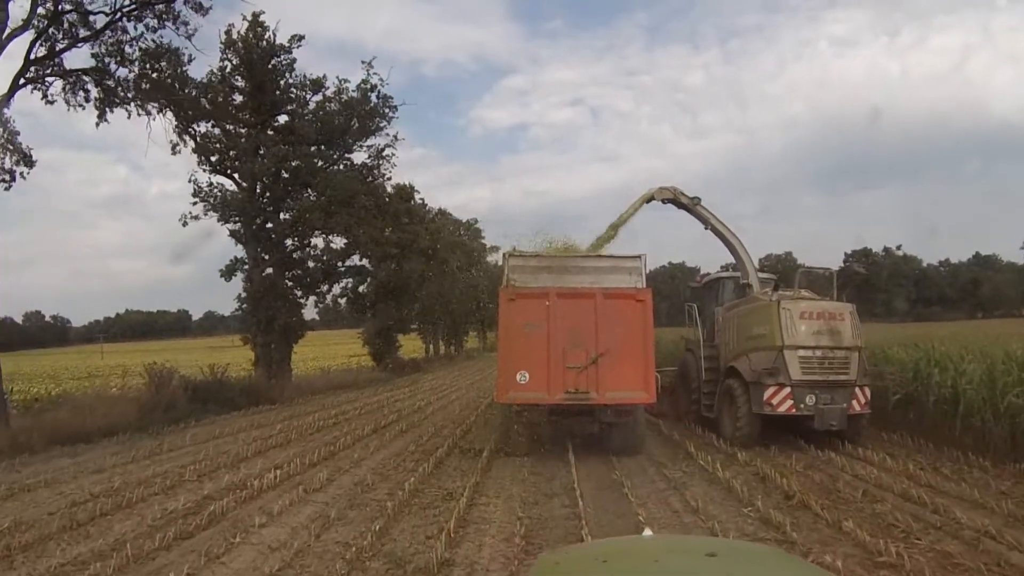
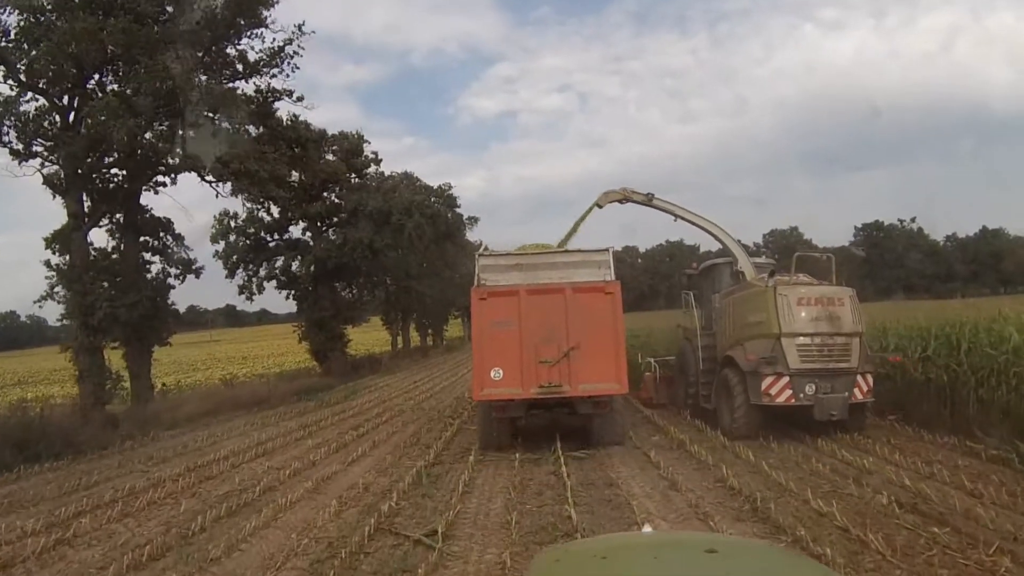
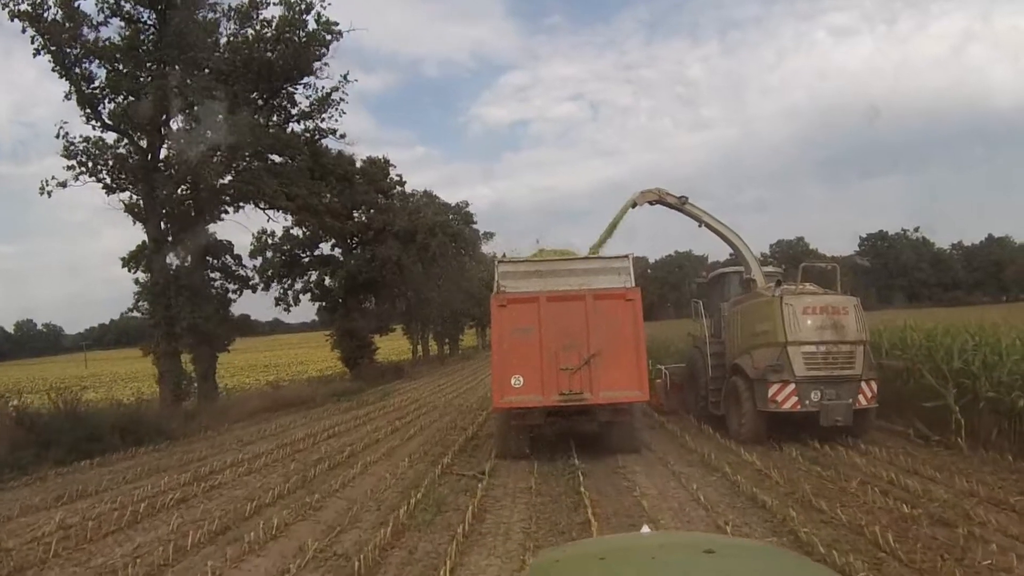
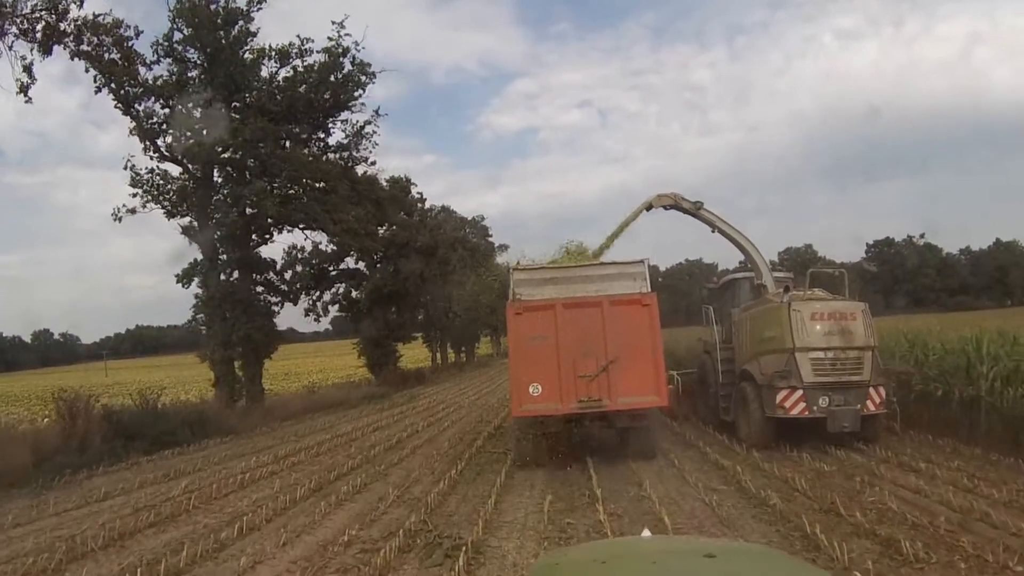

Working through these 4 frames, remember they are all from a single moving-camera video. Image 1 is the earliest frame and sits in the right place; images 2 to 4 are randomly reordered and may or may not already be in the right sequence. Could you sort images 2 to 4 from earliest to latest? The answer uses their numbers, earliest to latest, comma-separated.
4, 3, 2
